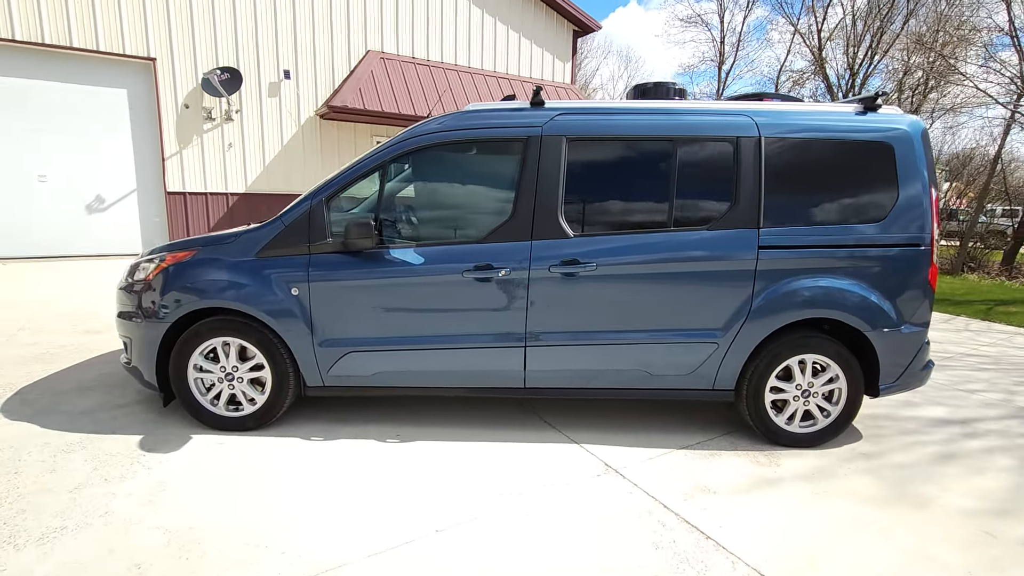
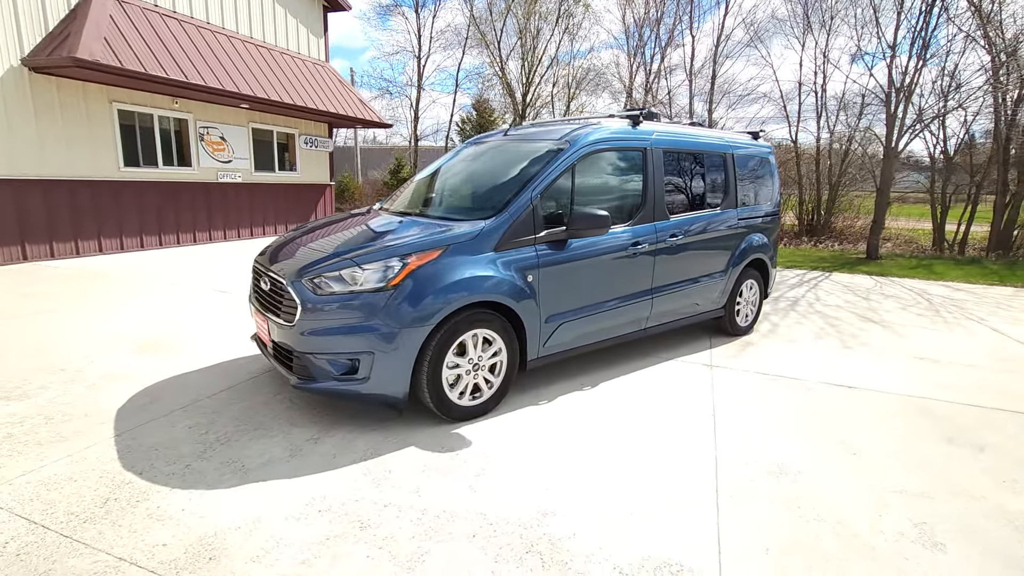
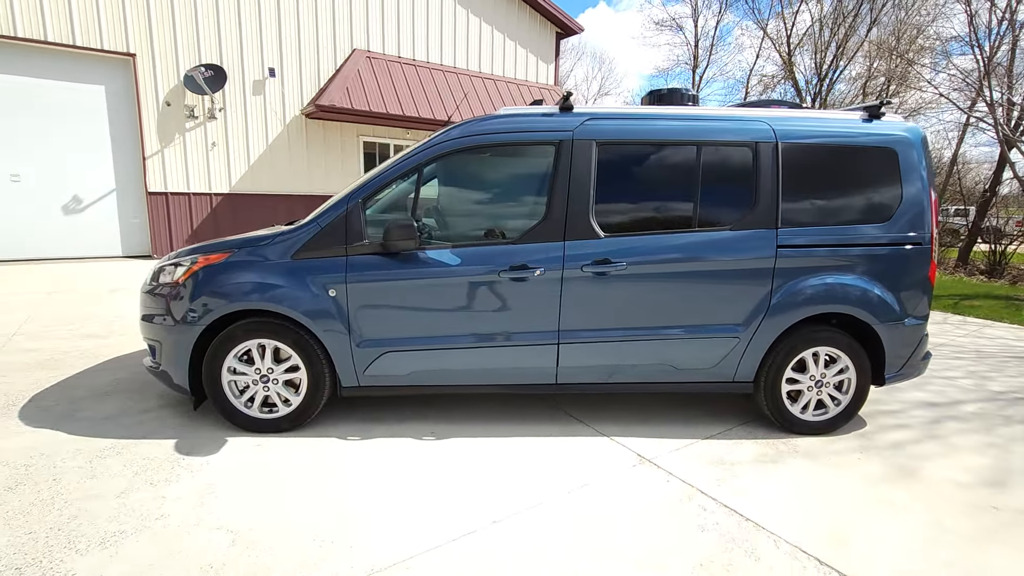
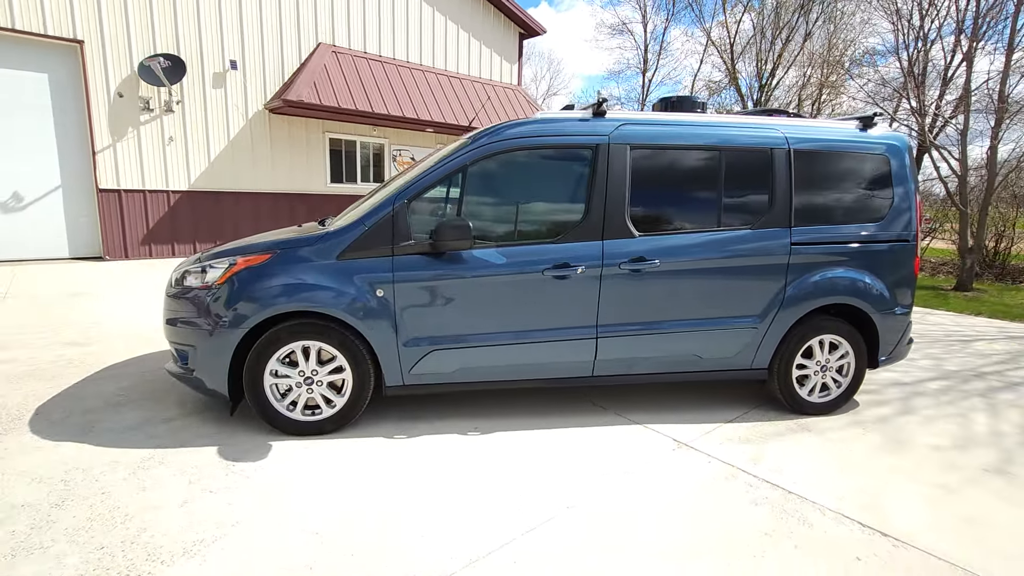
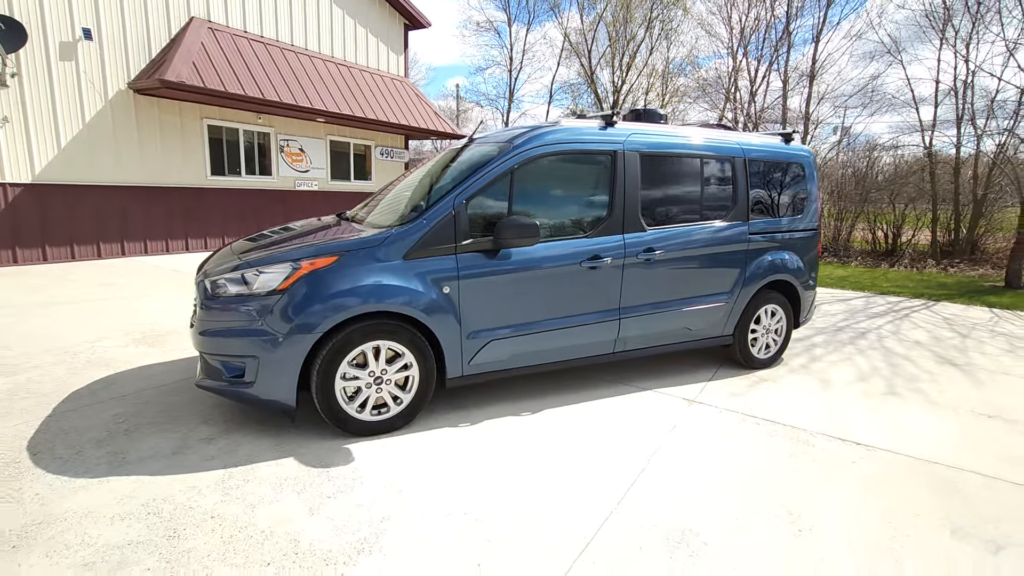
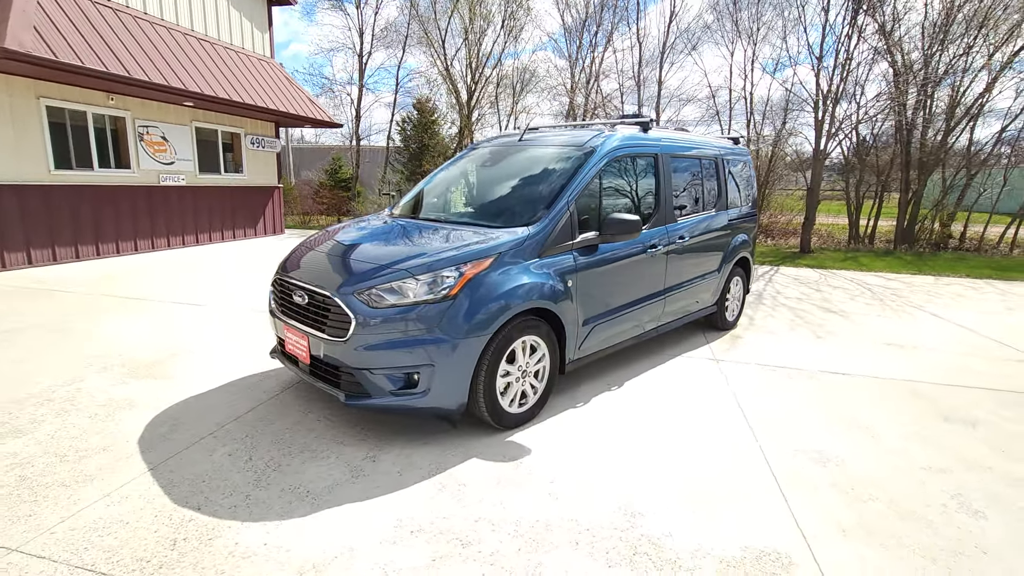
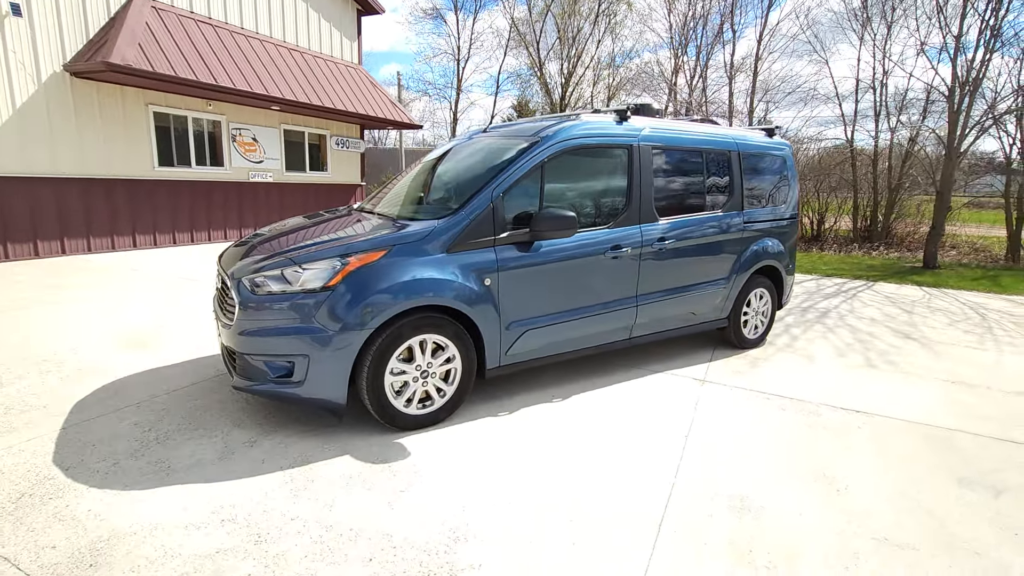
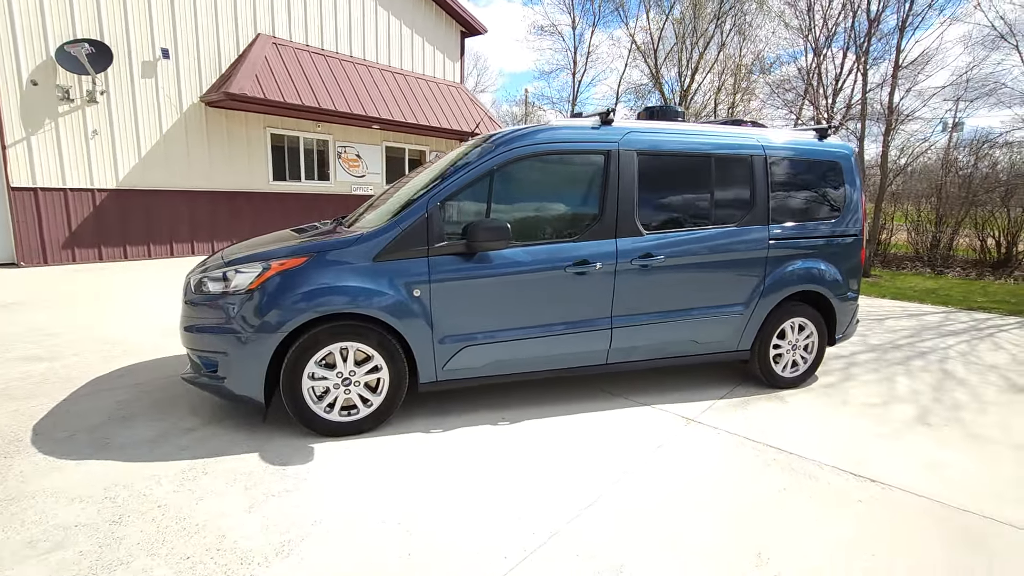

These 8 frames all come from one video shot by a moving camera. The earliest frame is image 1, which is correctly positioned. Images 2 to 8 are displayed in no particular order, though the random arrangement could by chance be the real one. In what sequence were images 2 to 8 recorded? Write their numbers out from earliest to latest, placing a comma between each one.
3, 4, 8, 5, 7, 2, 6
